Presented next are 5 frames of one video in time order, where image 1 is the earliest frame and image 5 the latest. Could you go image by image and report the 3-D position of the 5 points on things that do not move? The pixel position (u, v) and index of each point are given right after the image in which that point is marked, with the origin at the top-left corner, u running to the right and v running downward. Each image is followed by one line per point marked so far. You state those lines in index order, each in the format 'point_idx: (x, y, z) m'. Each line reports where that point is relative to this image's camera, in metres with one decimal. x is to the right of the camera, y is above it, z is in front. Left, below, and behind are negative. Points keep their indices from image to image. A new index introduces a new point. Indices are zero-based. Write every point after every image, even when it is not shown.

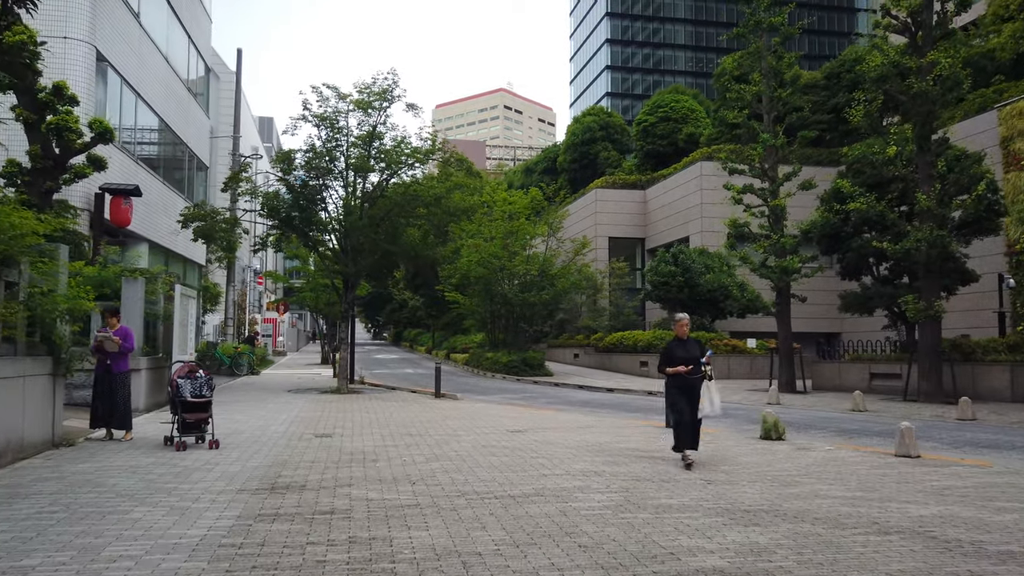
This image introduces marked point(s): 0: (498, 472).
0: (-0.2, -2.2, +8.8) m
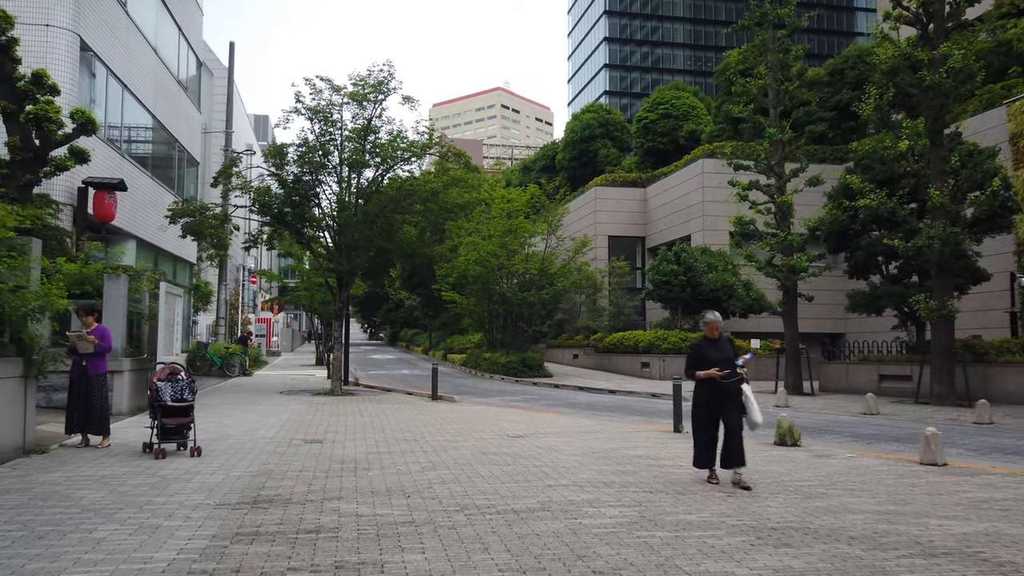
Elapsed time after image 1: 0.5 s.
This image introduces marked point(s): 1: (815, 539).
0: (-0.1, -2.1, +8.2) m
1: (+2.5, -2.0, +6.1) m
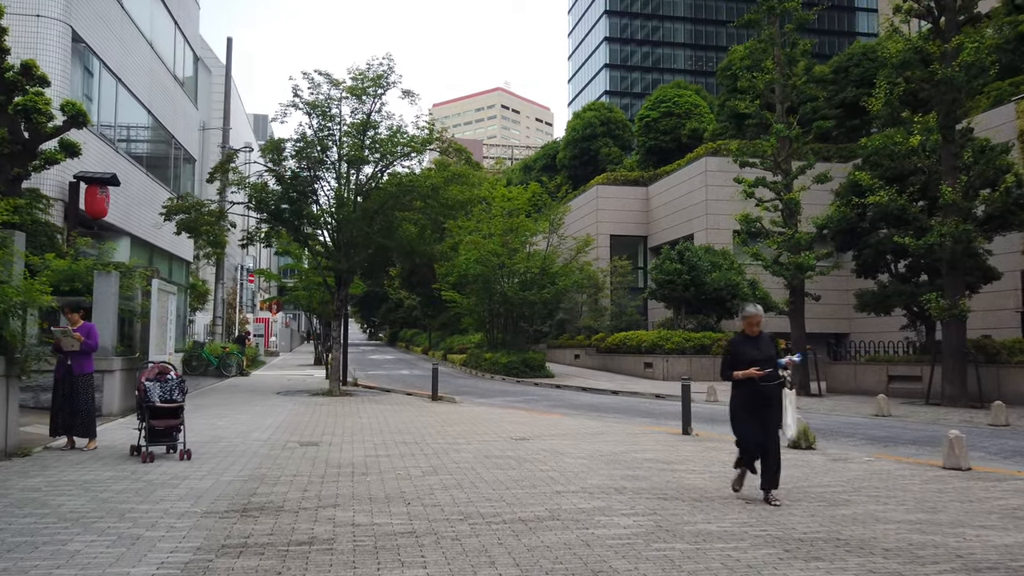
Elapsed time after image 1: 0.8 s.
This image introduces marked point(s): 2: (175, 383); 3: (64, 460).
0: (-0.1, -2.1, +7.7) m
1: (+2.5, -2.0, +5.7) m
2: (-4.3, -1.2, +9.7) m
3: (-5.5, -2.1, +9.2) m
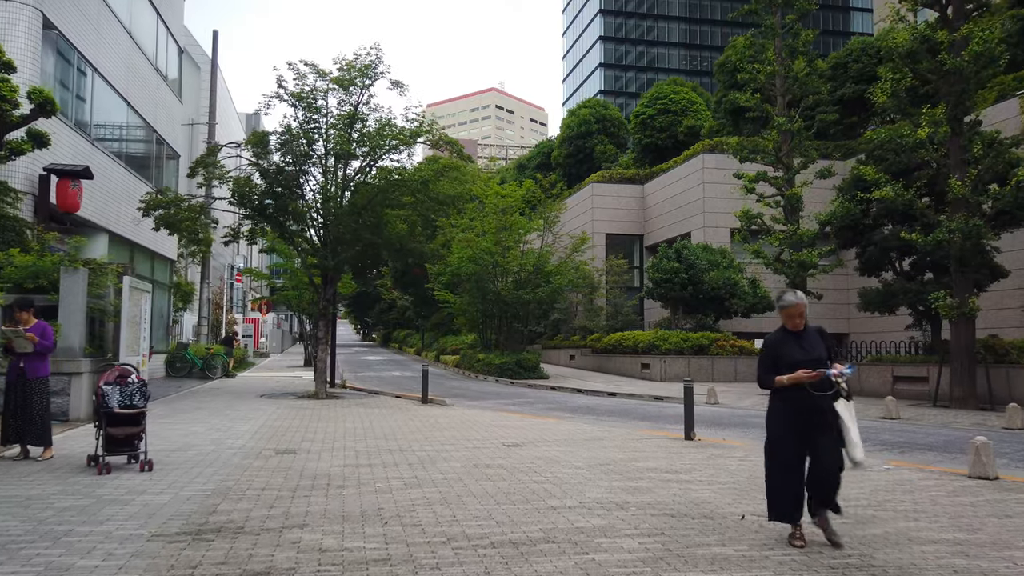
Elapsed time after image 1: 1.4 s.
0: (-0.2, -2.0, +7.0) m
1: (+2.4, -1.9, +4.9) m
2: (-4.4, -1.2, +8.9) m
3: (-5.6, -2.1, +8.4) m
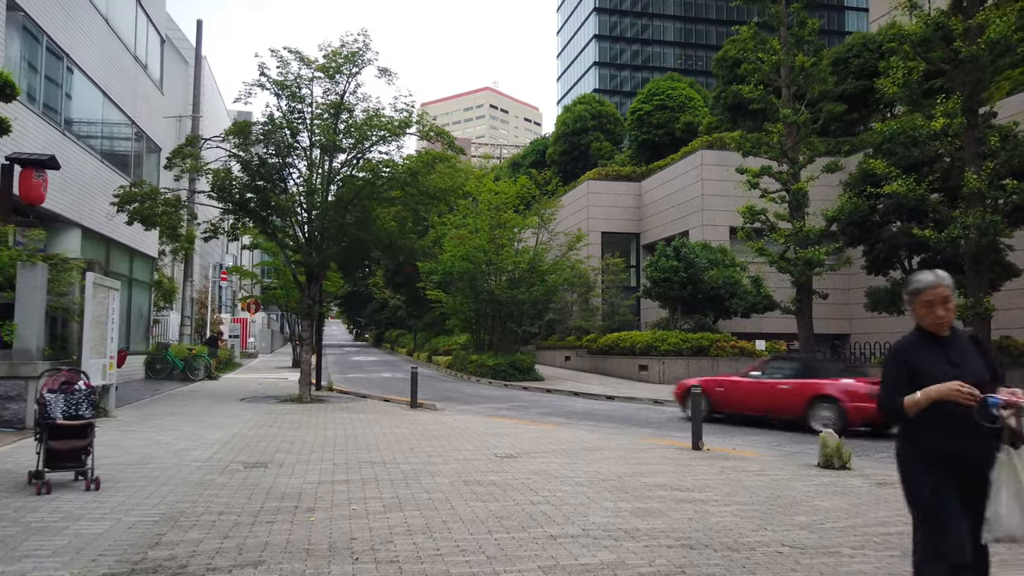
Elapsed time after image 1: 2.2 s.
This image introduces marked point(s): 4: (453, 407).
0: (-0.2, -2.0, +6.0) m
1: (+2.4, -1.9, +4.0) m
2: (-4.5, -1.1, +7.9) m
3: (-5.7, -2.0, +7.5) m
4: (-1.4, -2.9, +18.2) m
